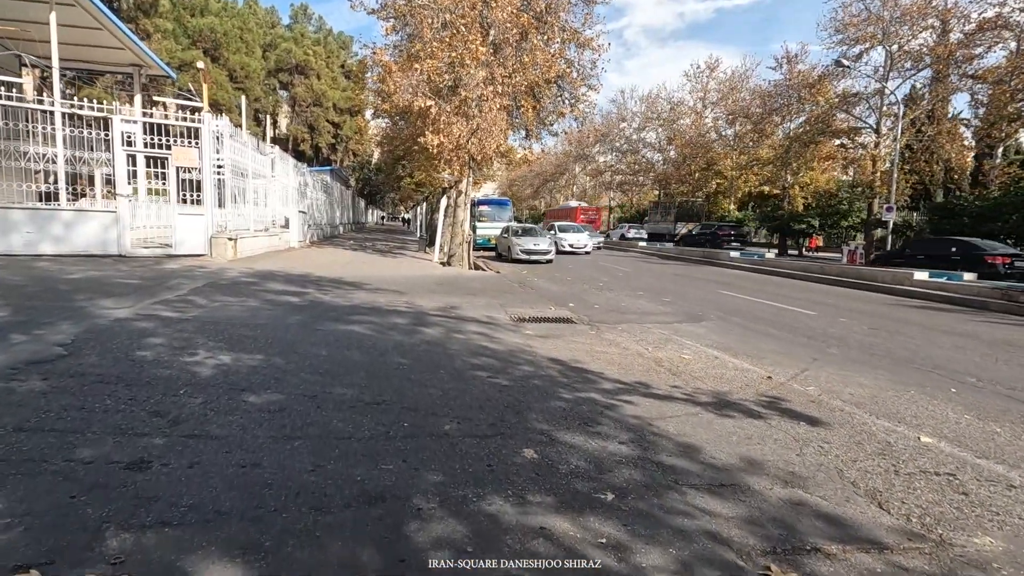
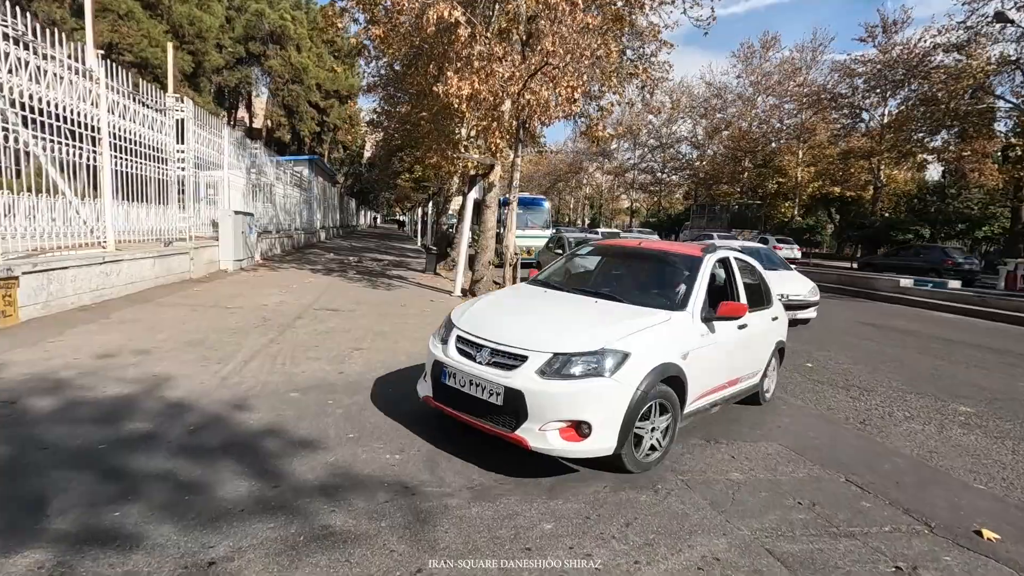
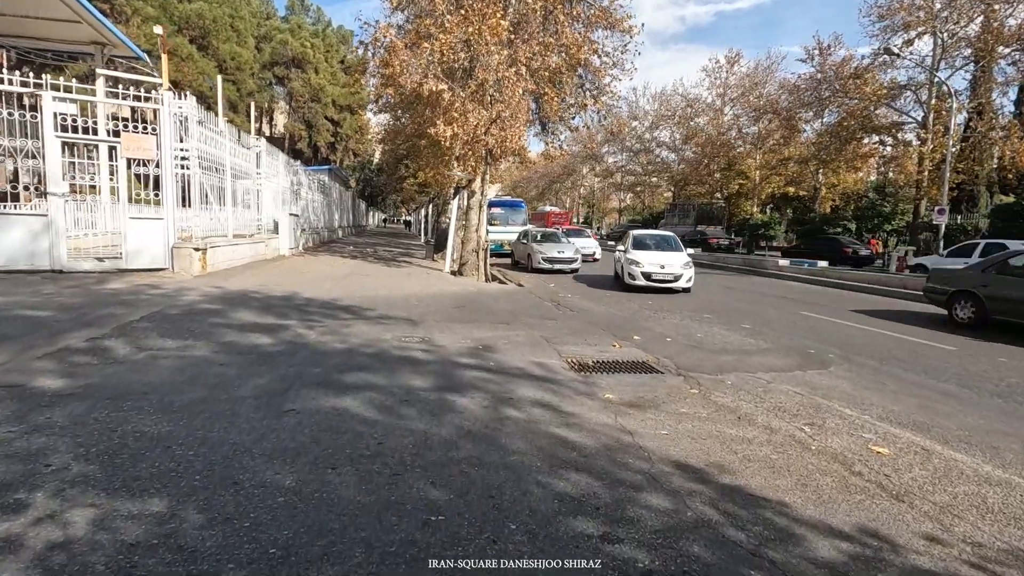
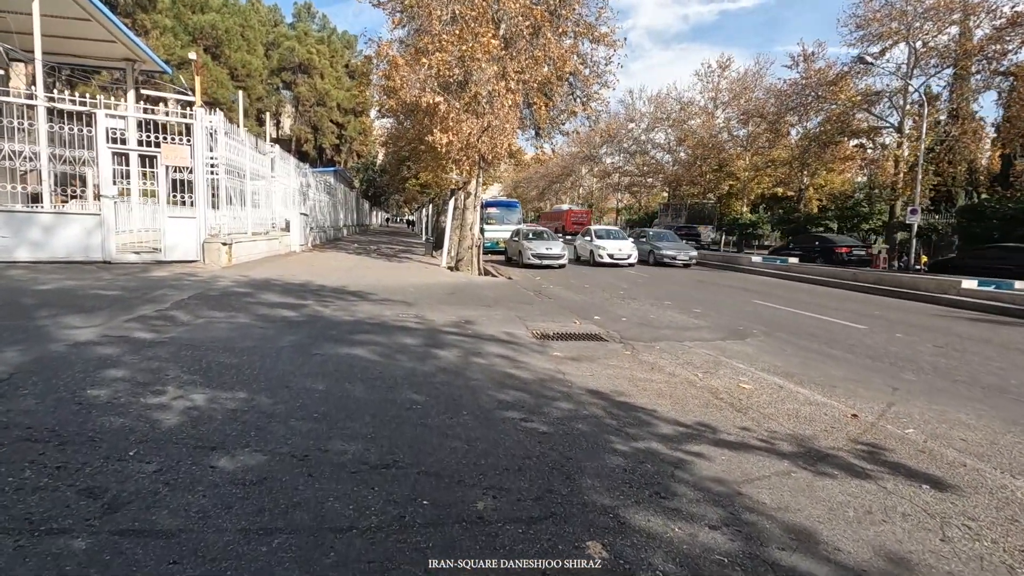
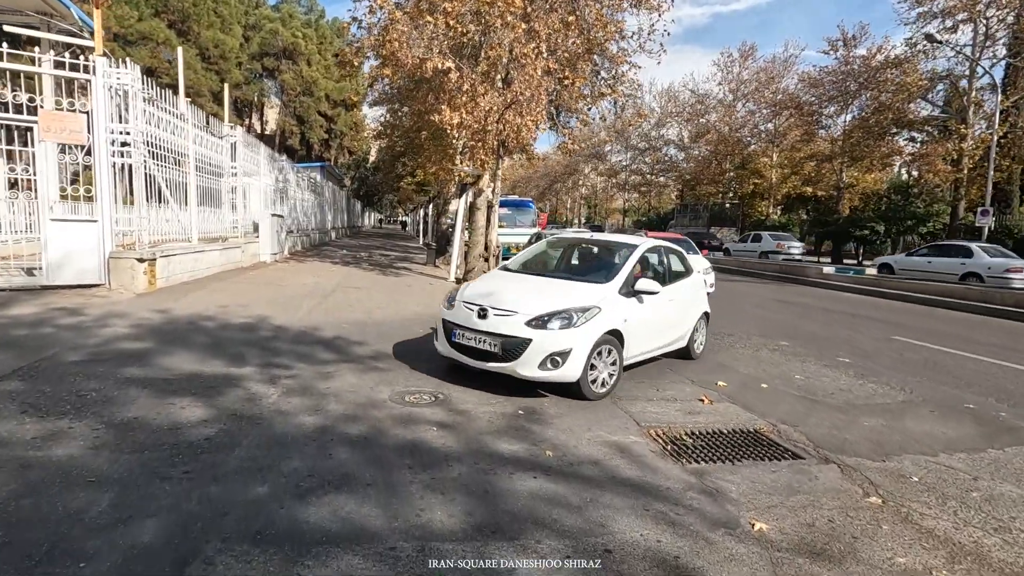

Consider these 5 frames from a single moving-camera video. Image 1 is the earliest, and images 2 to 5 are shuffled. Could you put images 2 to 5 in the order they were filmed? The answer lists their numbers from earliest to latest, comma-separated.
4, 3, 5, 2
